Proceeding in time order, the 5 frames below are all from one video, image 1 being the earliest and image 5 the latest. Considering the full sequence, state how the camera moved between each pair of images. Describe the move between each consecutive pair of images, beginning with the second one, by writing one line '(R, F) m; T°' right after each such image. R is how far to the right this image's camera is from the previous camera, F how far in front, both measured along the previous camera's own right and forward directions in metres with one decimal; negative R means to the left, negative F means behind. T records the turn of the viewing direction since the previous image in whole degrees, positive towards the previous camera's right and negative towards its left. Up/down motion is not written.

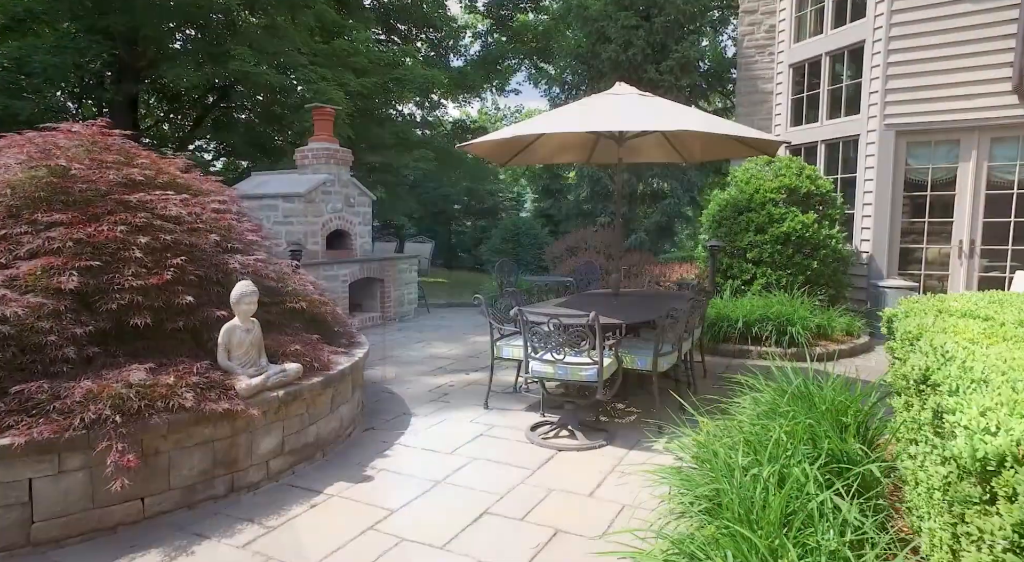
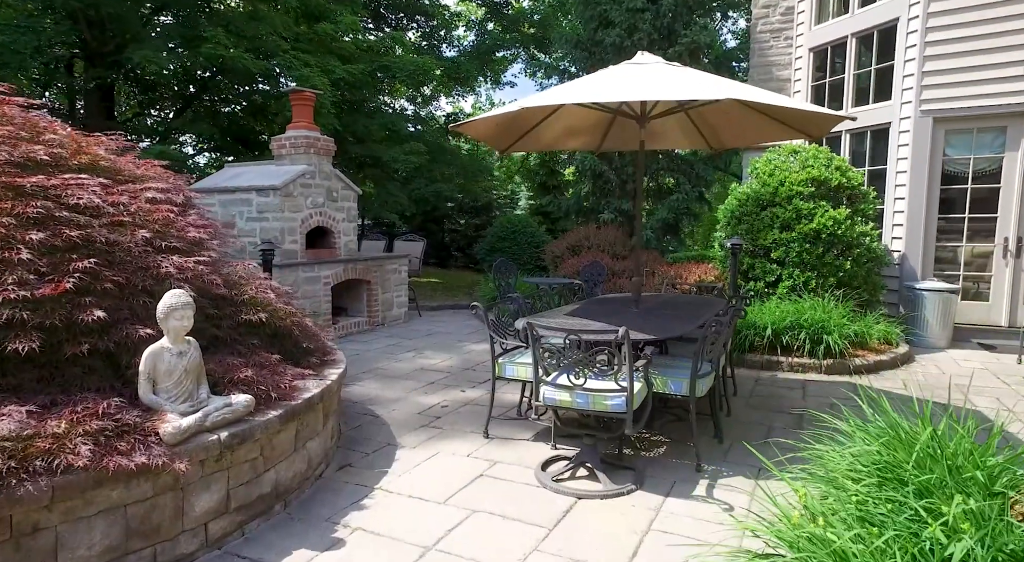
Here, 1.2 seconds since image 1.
(-0.1, +0.7) m; +1°
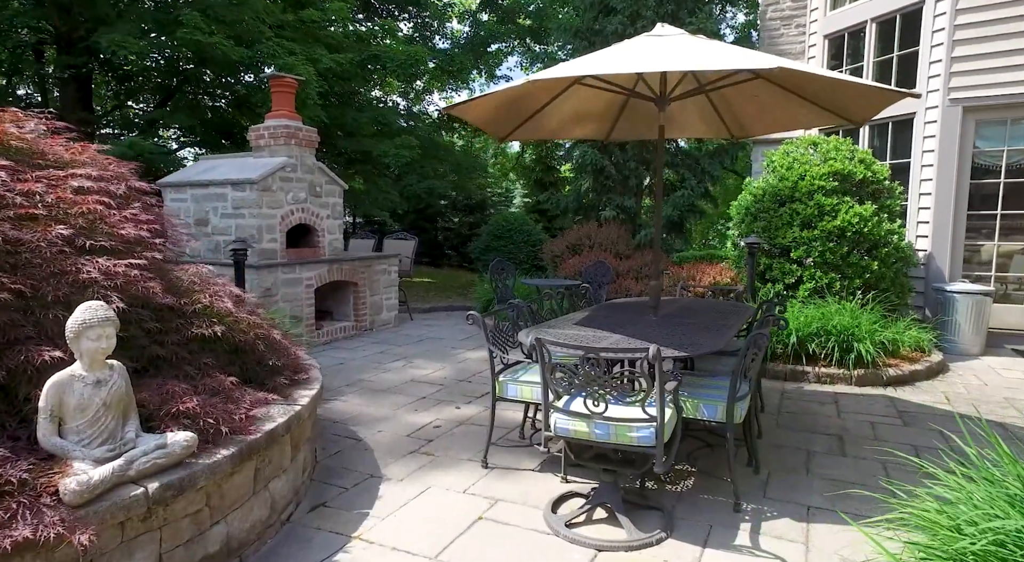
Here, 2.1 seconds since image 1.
(0.0, +0.5) m; +1°
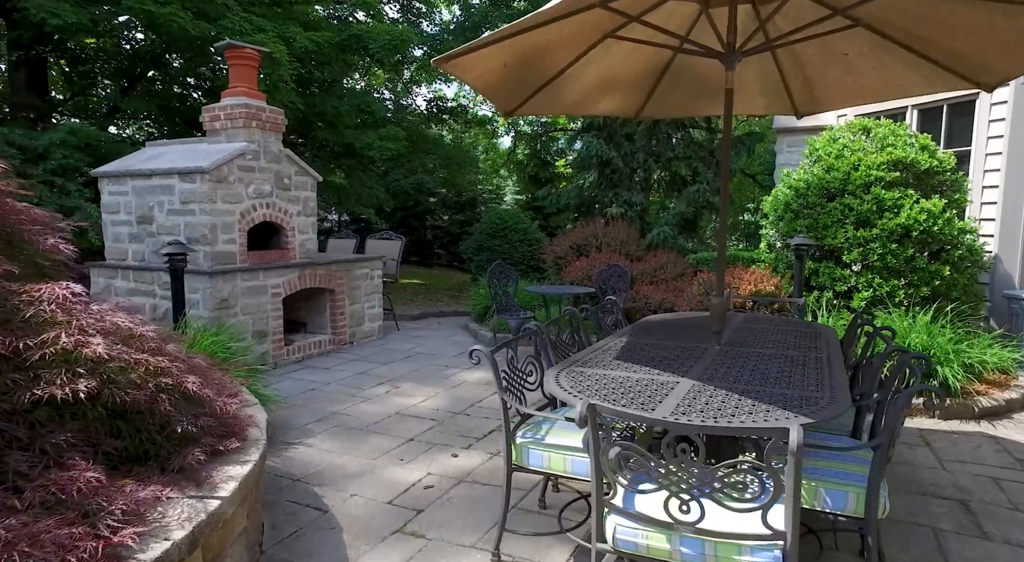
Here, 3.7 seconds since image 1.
(-0.1, +0.9) m; +1°
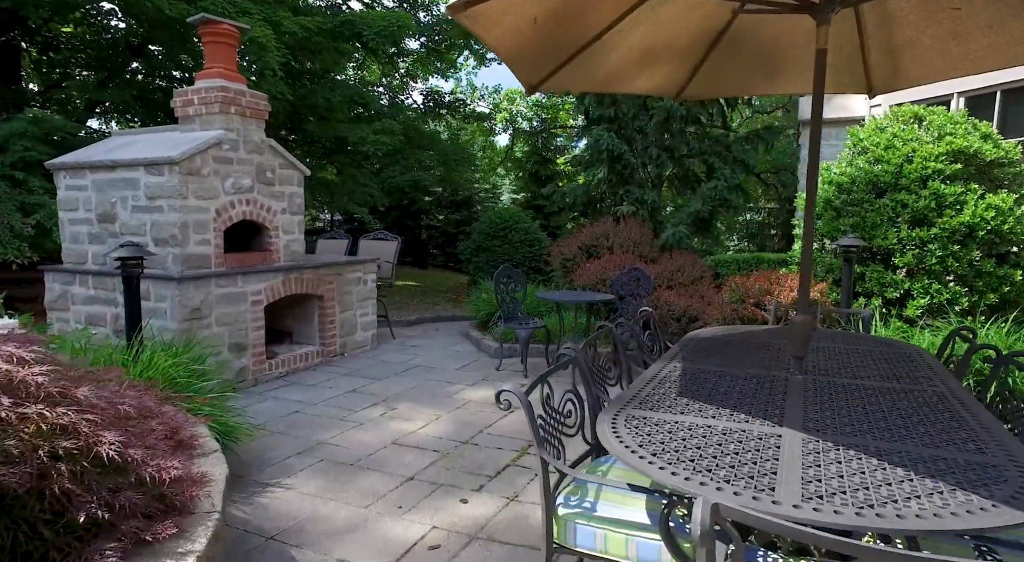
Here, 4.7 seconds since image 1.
(-0.1, +0.6) m; 0°
